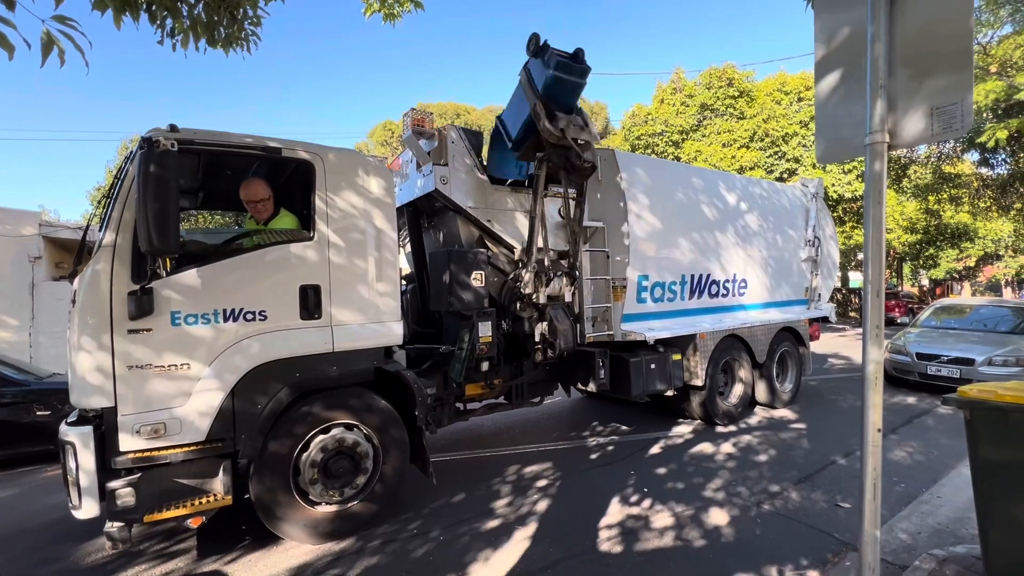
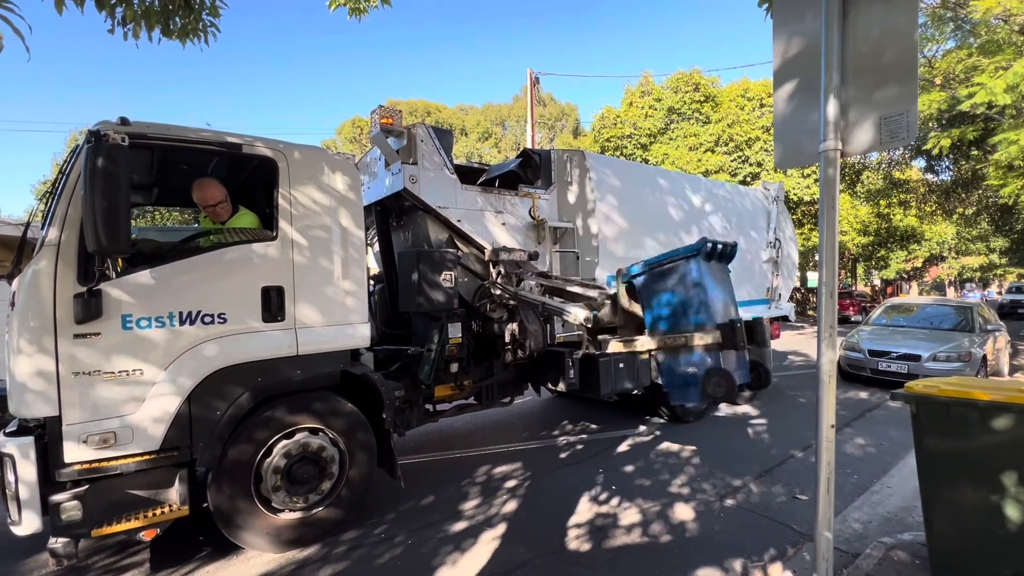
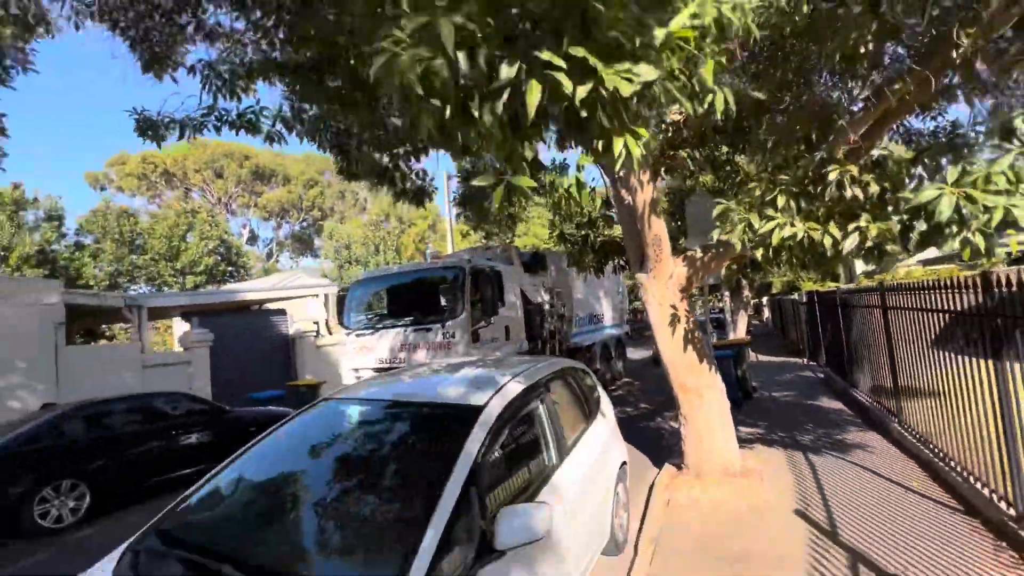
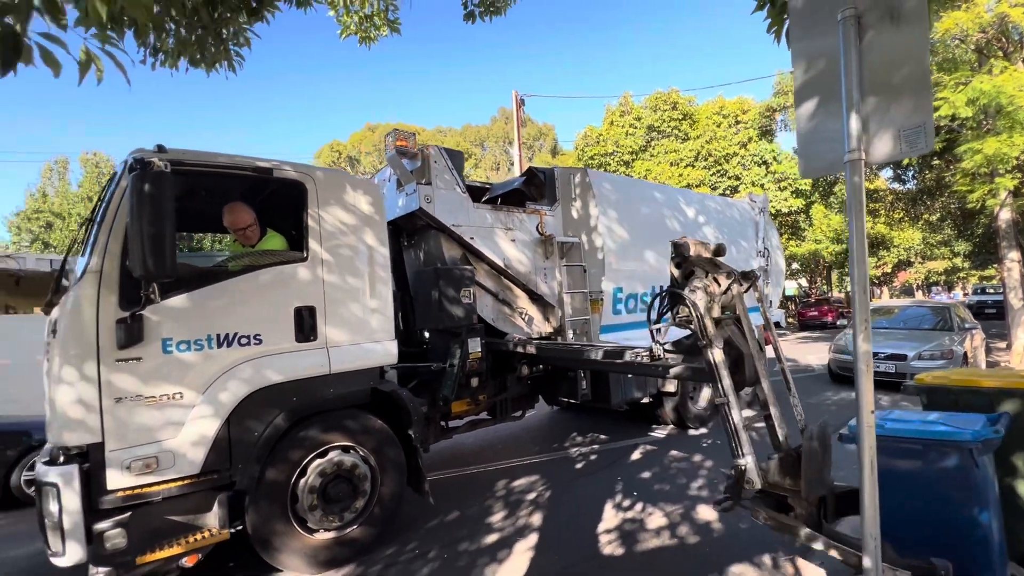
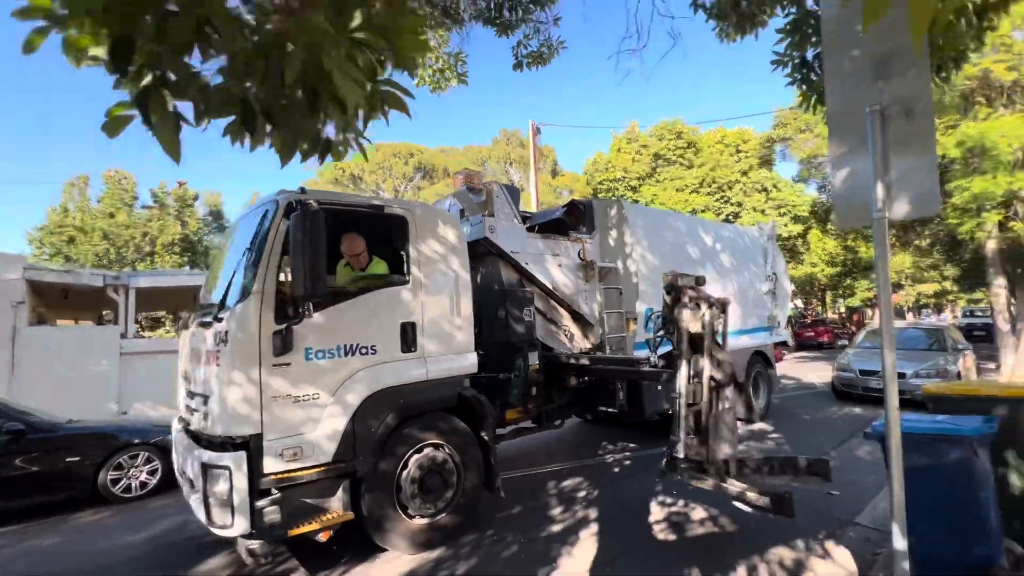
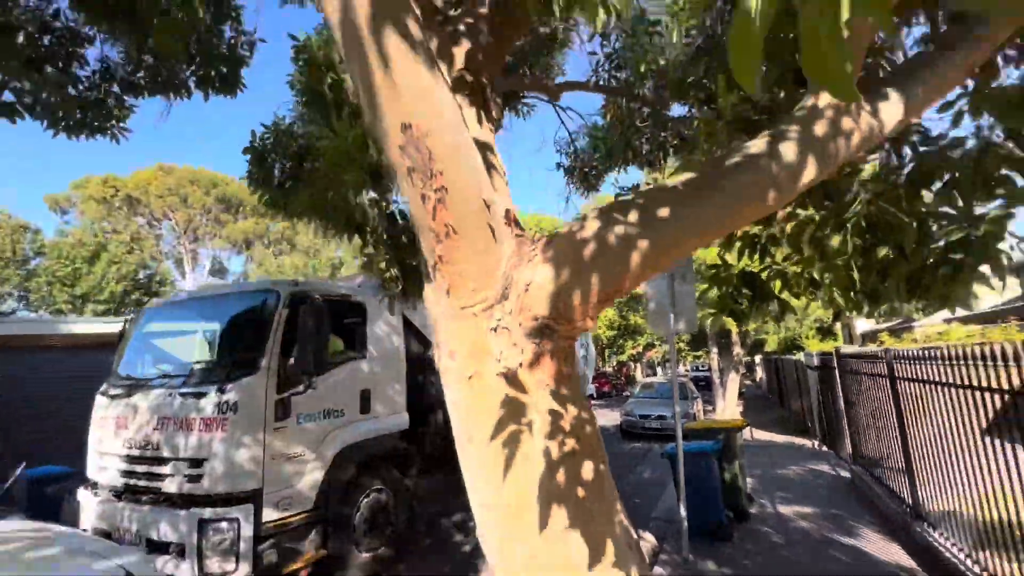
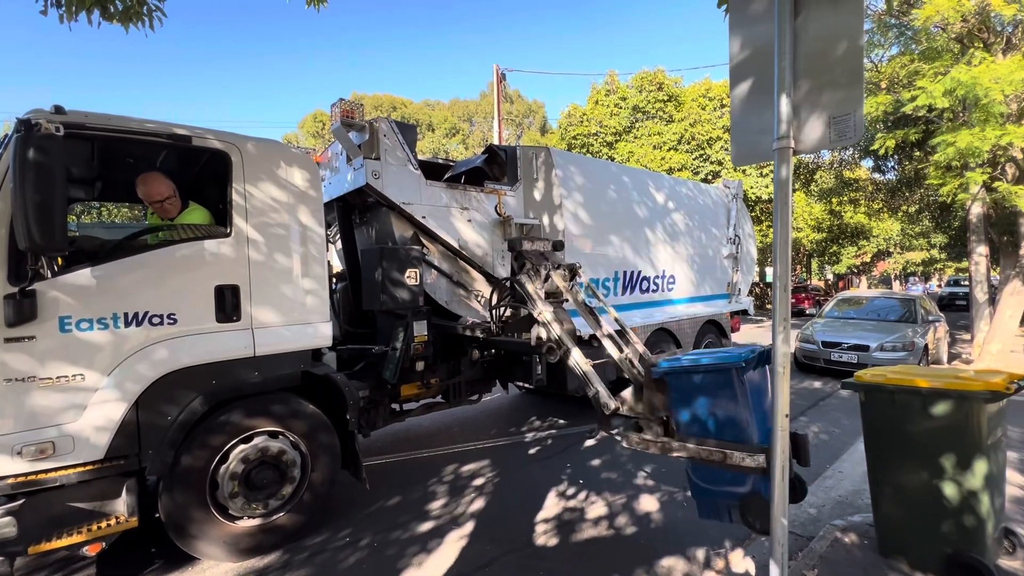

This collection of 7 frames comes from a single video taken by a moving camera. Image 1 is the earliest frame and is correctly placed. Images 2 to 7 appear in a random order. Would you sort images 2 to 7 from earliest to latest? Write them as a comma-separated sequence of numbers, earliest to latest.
2, 7, 4, 5, 6, 3
